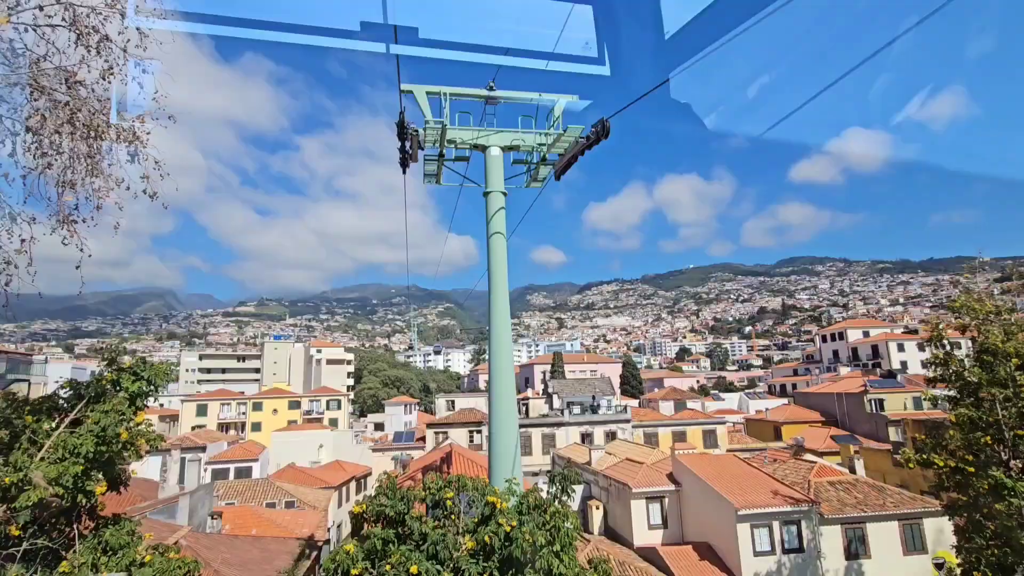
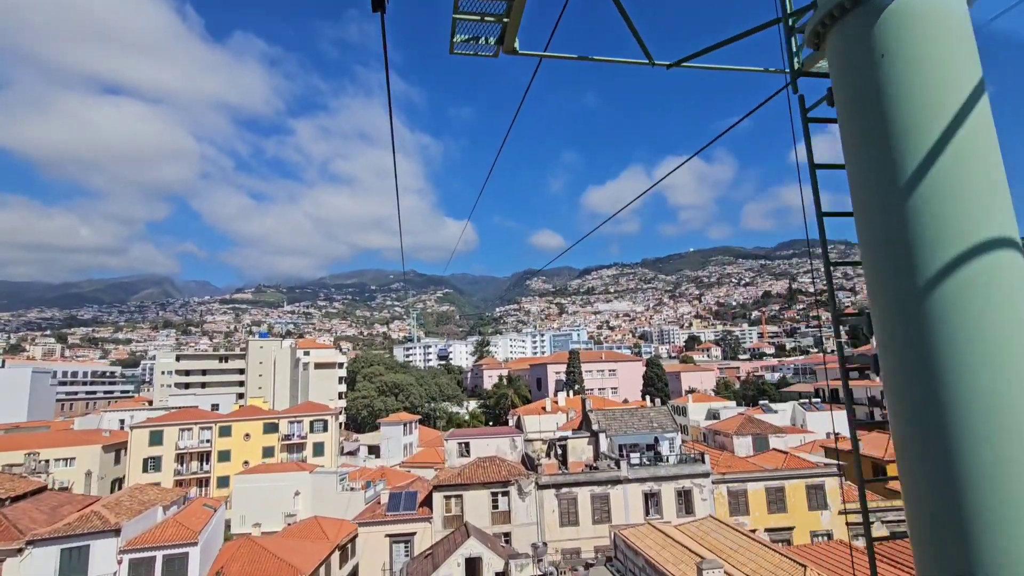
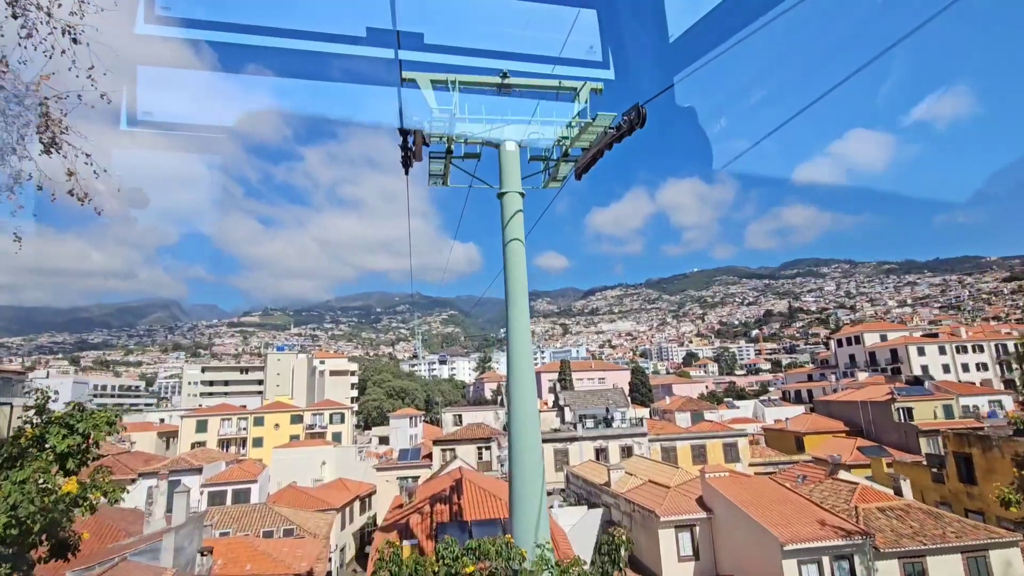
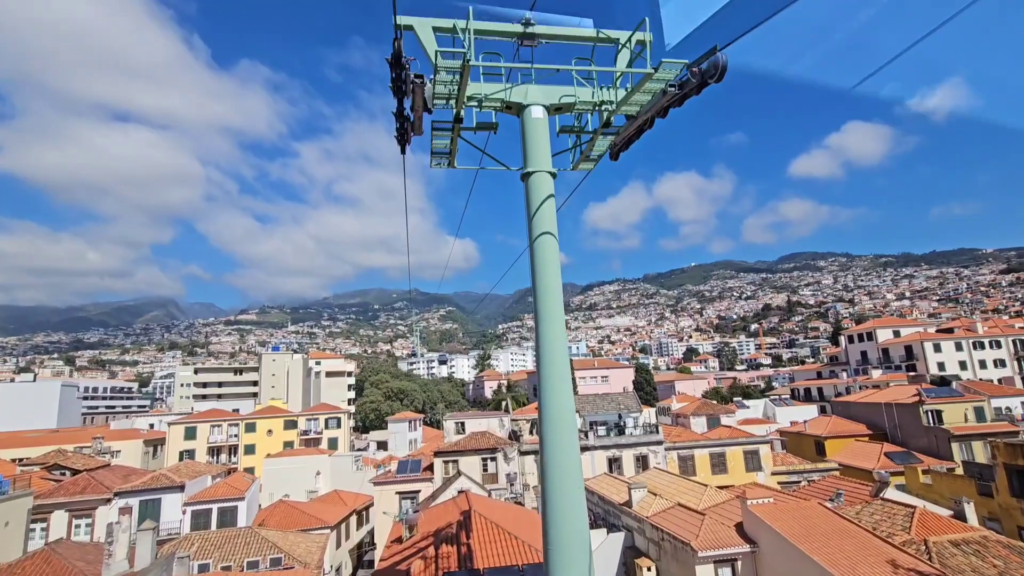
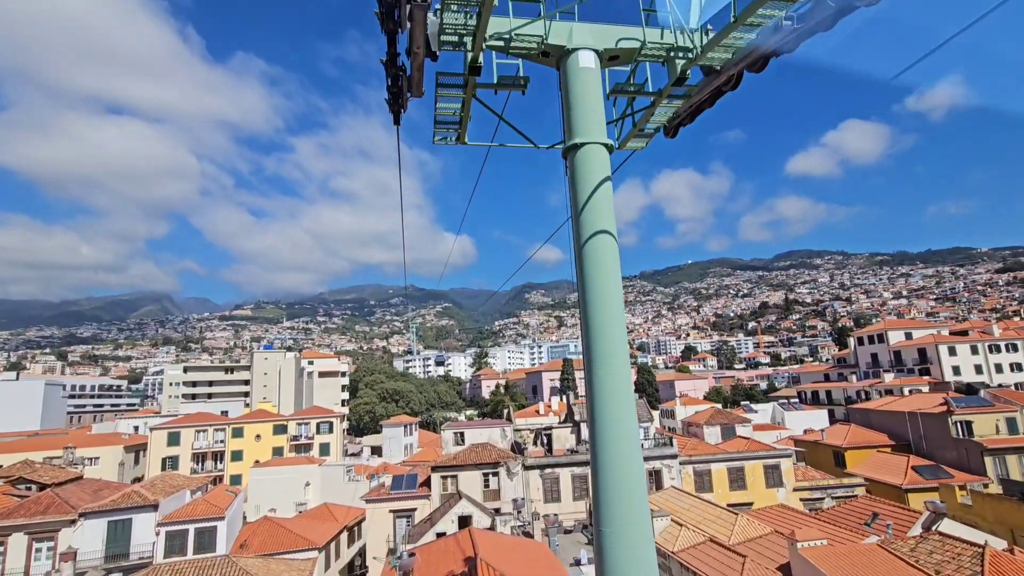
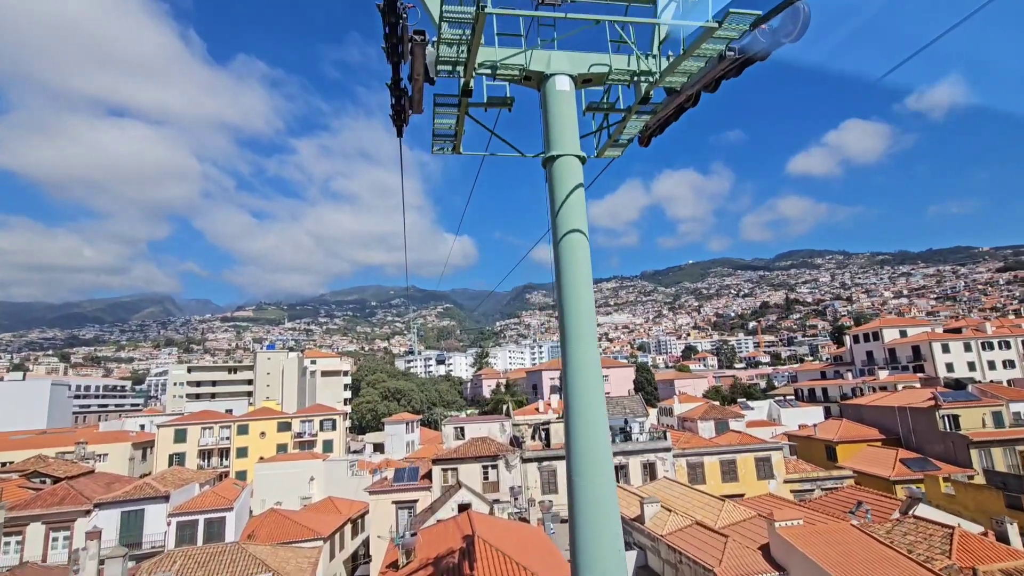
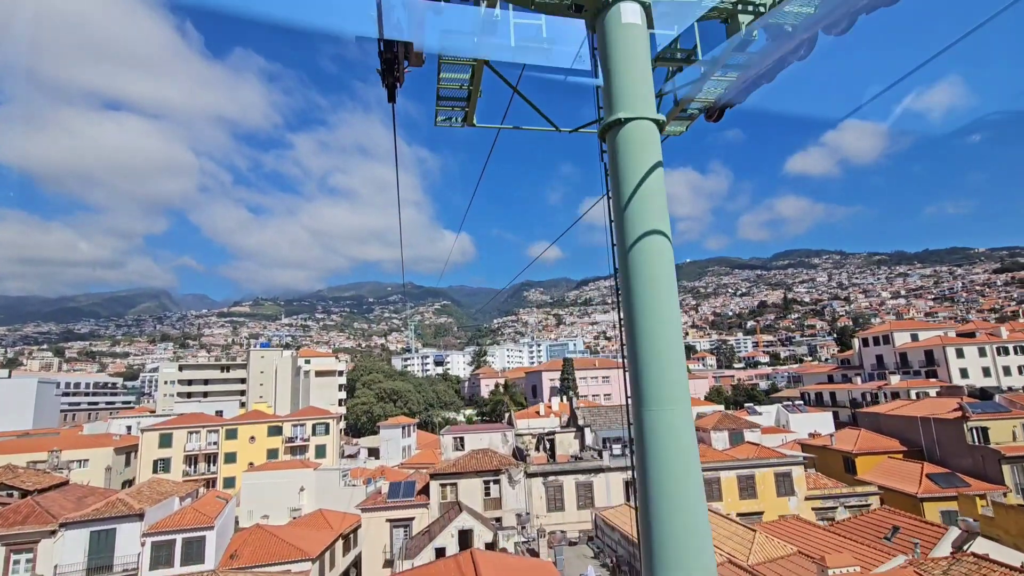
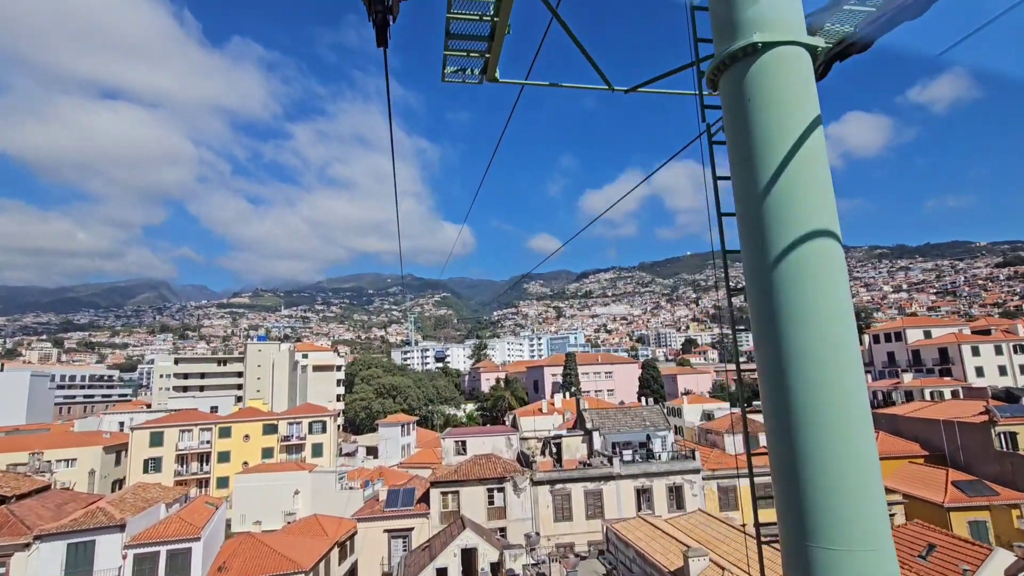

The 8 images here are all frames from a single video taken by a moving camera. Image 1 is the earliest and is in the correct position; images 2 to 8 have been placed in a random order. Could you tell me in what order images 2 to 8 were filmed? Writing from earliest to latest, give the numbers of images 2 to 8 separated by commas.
3, 4, 6, 5, 7, 8, 2
